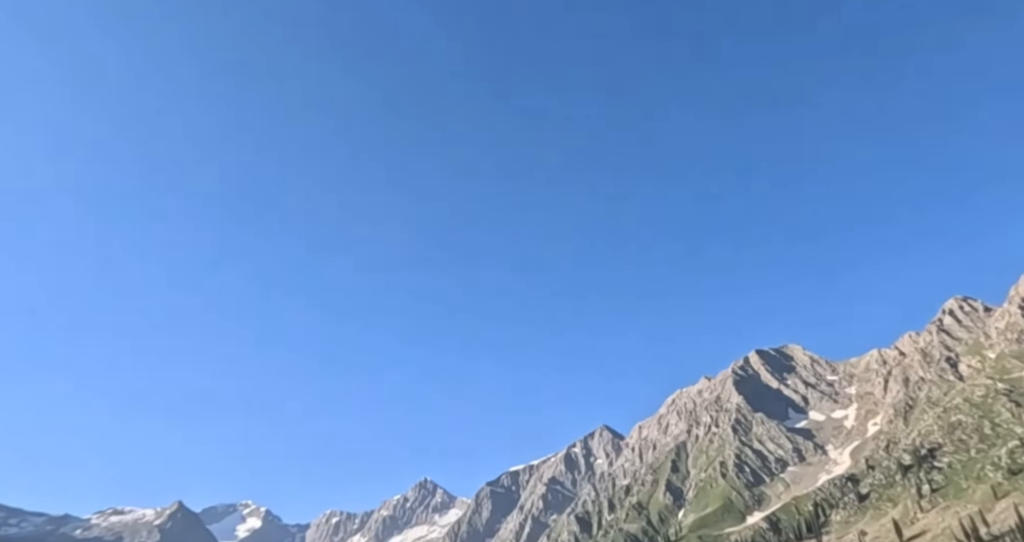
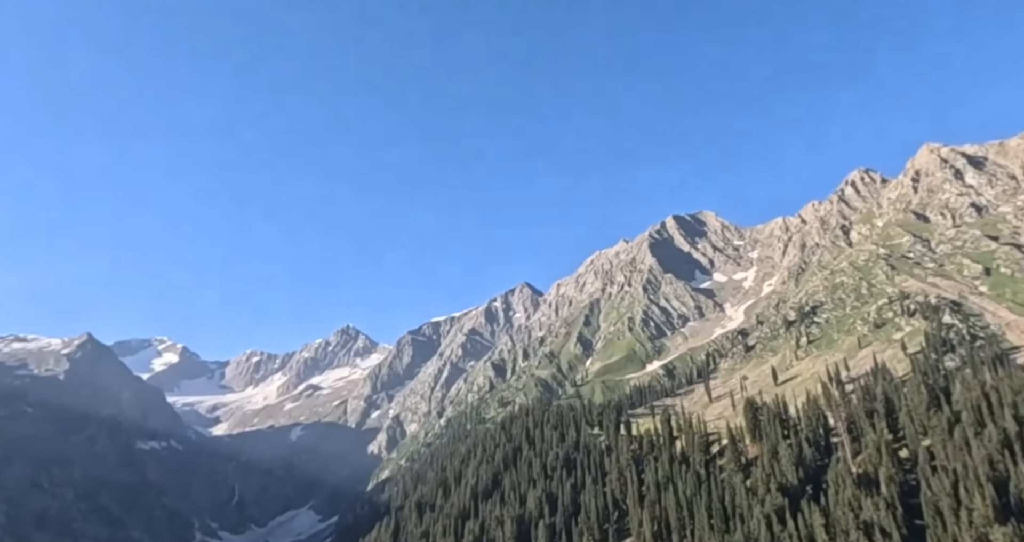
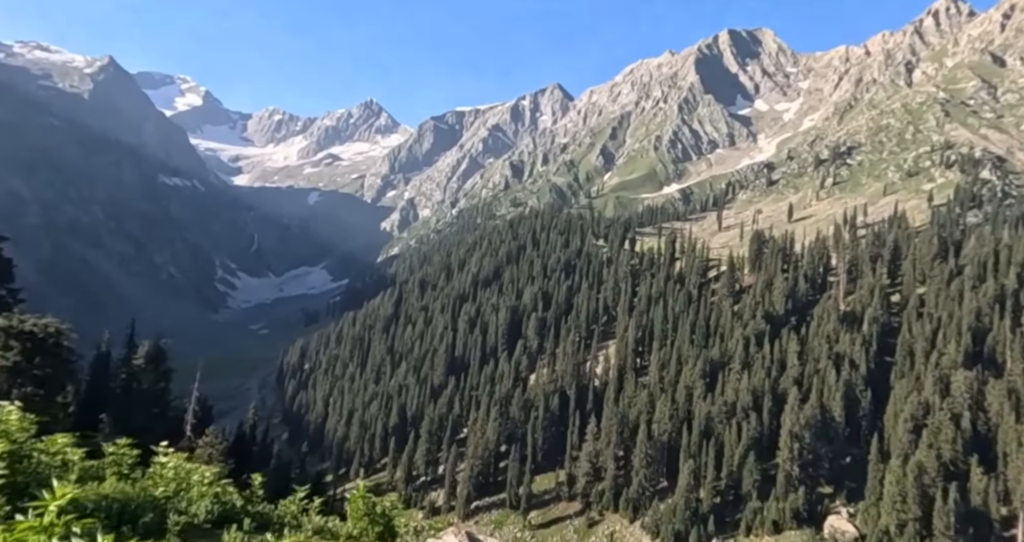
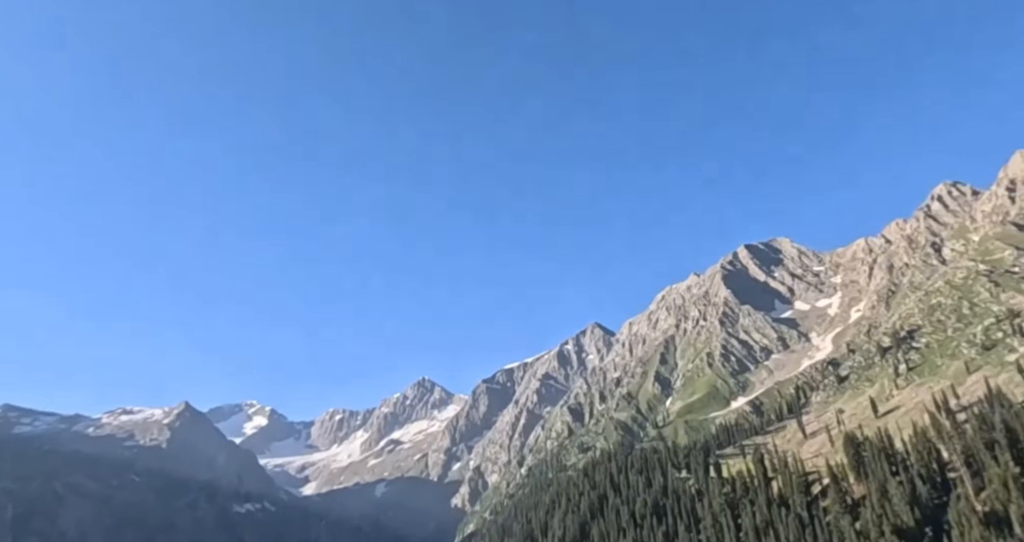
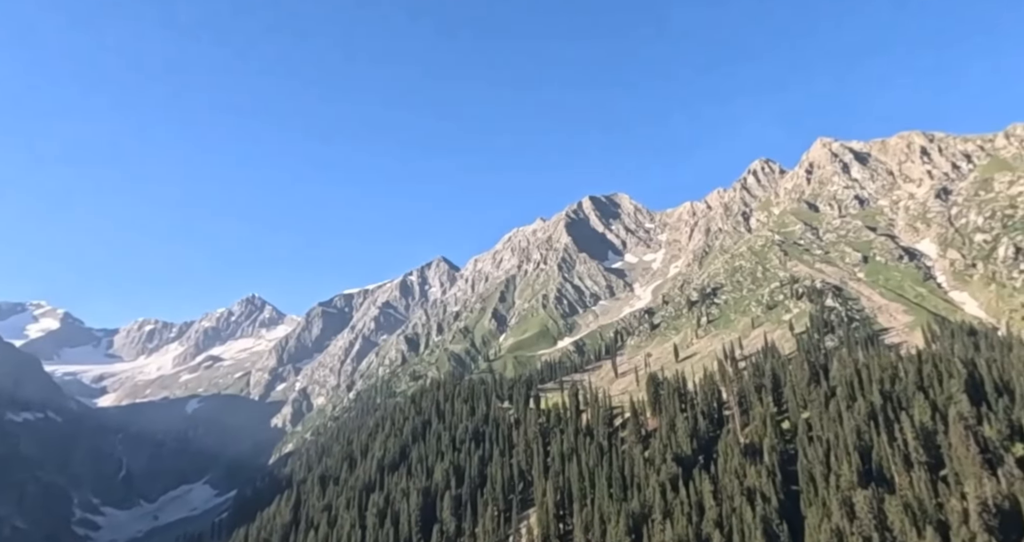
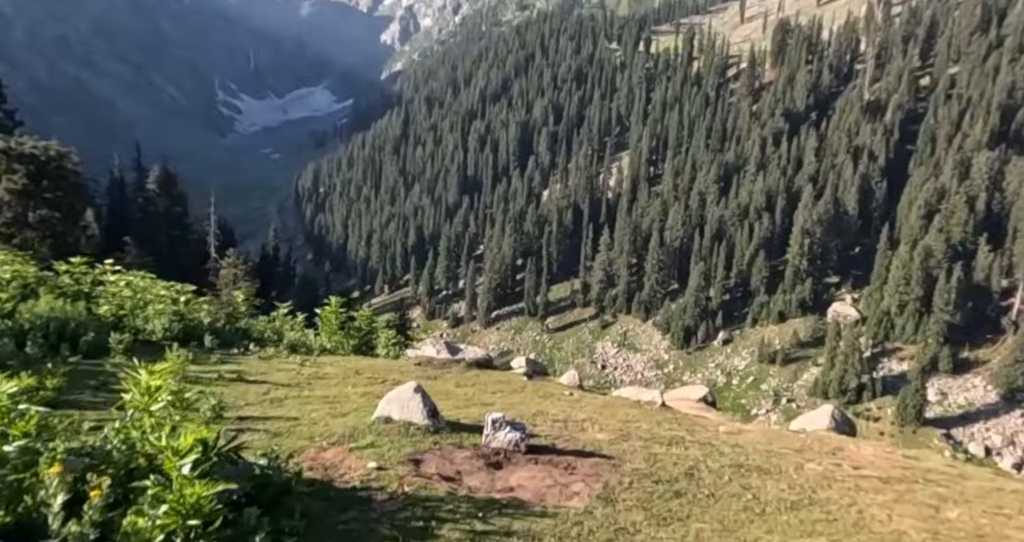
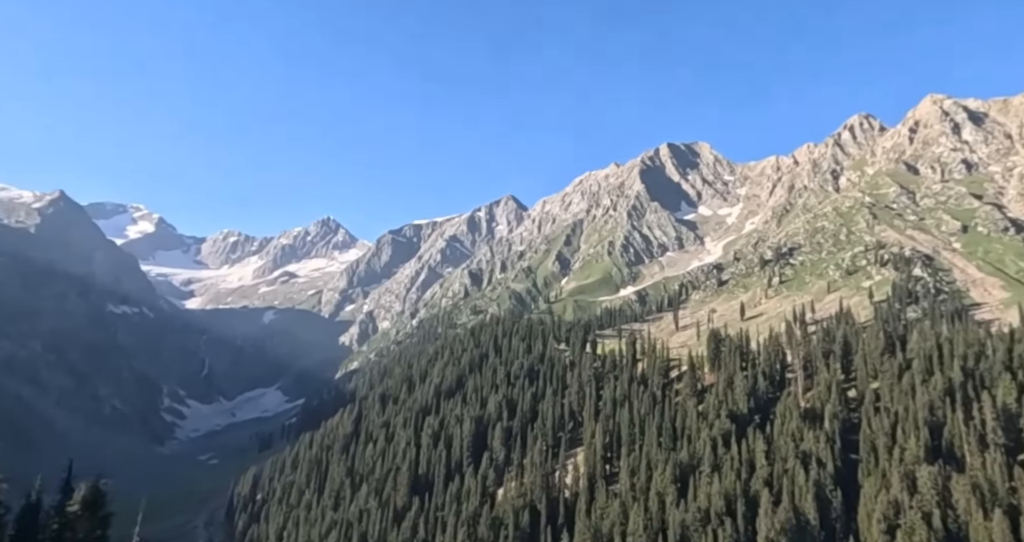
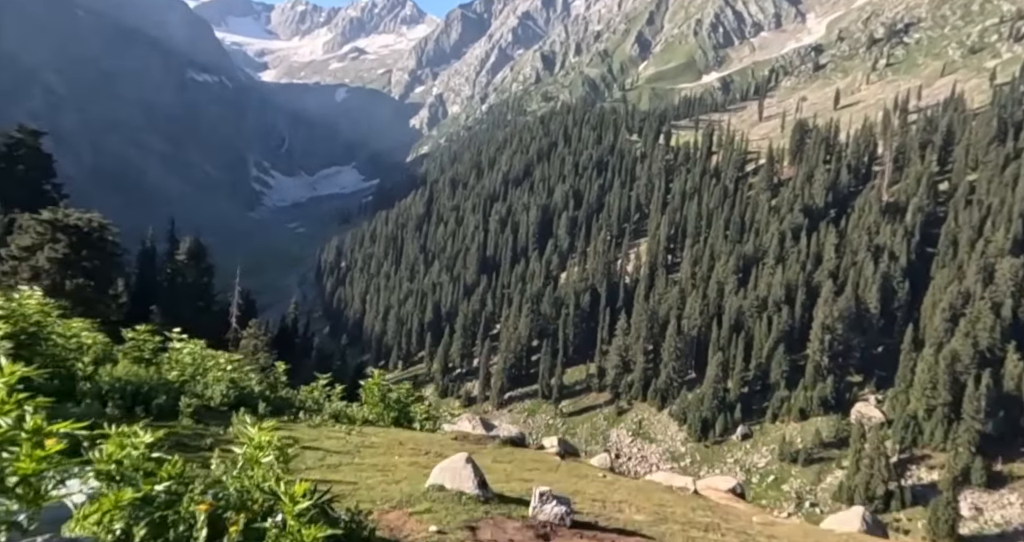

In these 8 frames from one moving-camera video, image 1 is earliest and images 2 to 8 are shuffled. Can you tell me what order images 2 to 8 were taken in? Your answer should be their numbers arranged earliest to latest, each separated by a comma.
4, 2, 5, 7, 3, 8, 6
